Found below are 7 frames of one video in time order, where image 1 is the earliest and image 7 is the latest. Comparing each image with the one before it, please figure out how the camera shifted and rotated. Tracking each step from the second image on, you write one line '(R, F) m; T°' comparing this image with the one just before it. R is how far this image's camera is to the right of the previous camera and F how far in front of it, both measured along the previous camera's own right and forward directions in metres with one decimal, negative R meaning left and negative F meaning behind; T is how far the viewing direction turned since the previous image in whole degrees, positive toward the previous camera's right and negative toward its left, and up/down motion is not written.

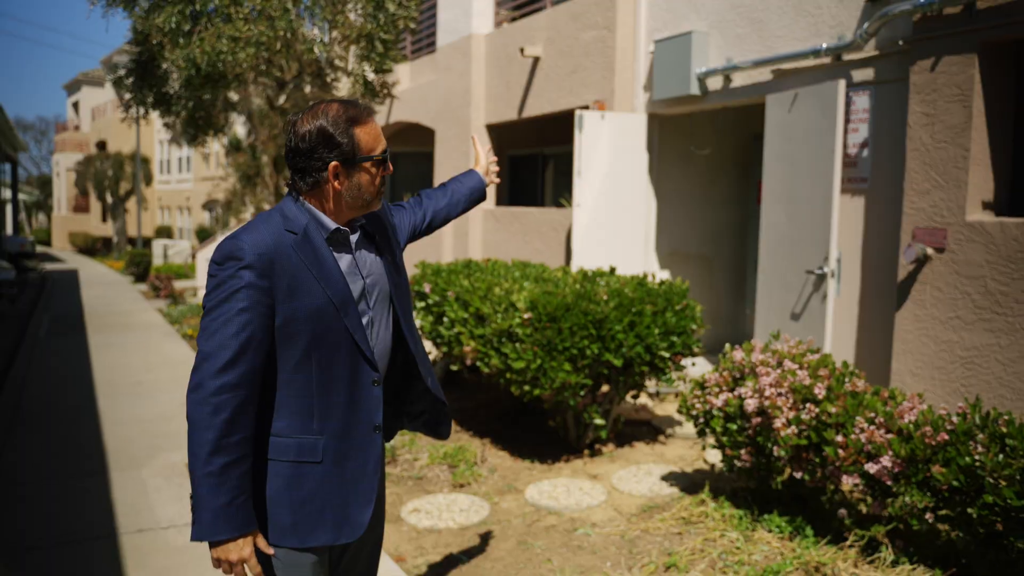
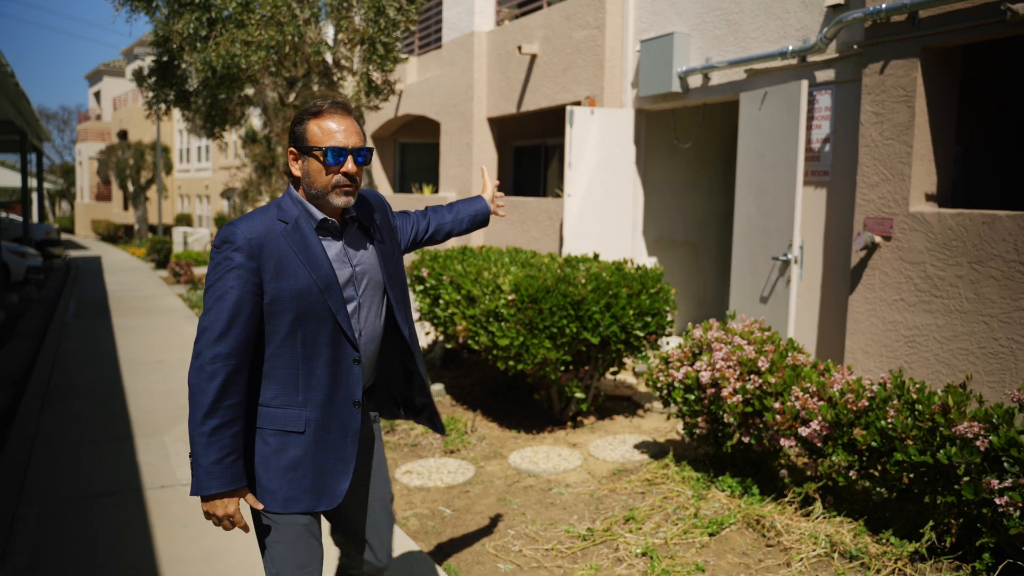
(+0.2, -0.5) m; -1°
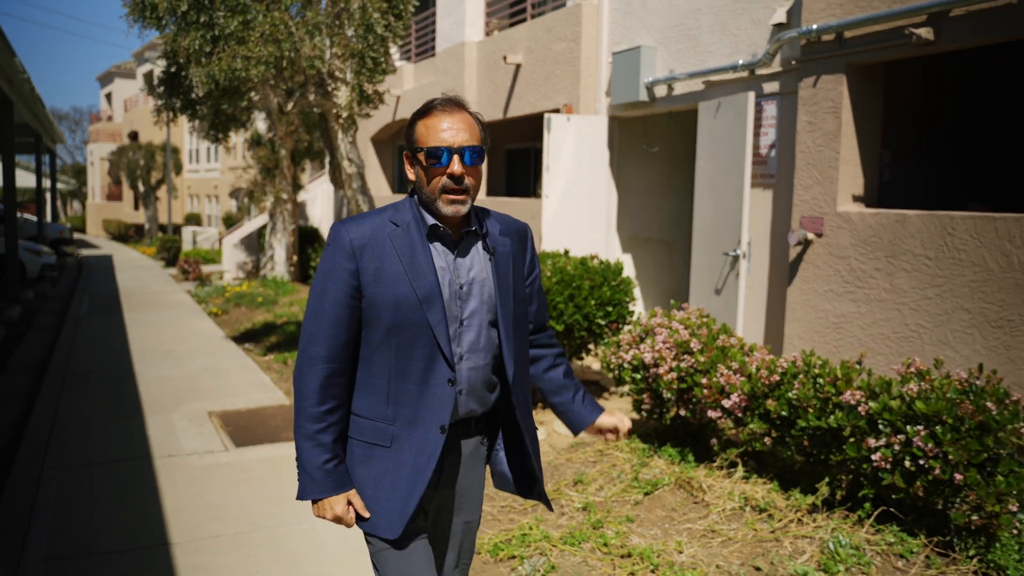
(+0.3, -0.7) m; -1°
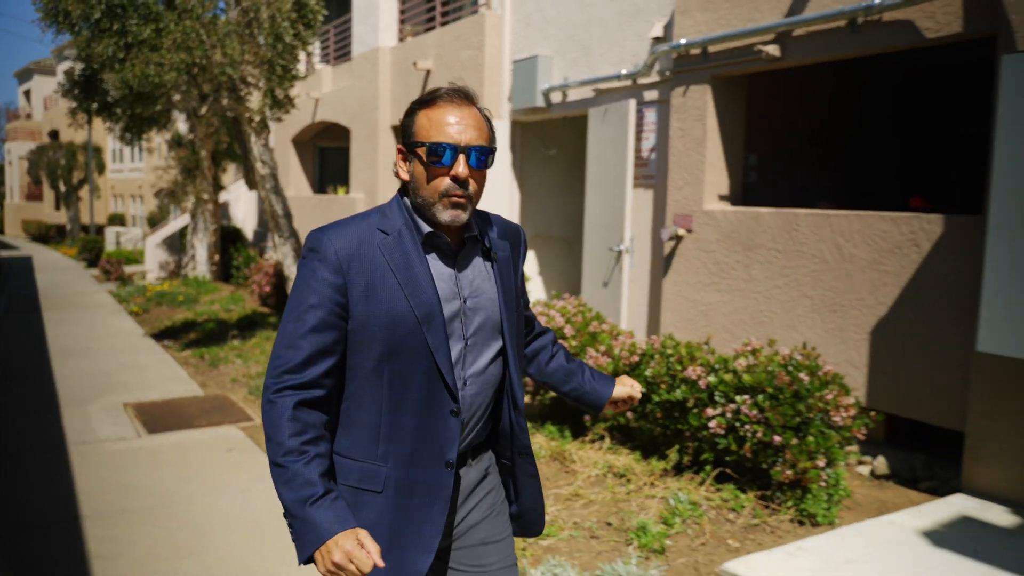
(+0.3, -0.5) m; +4°
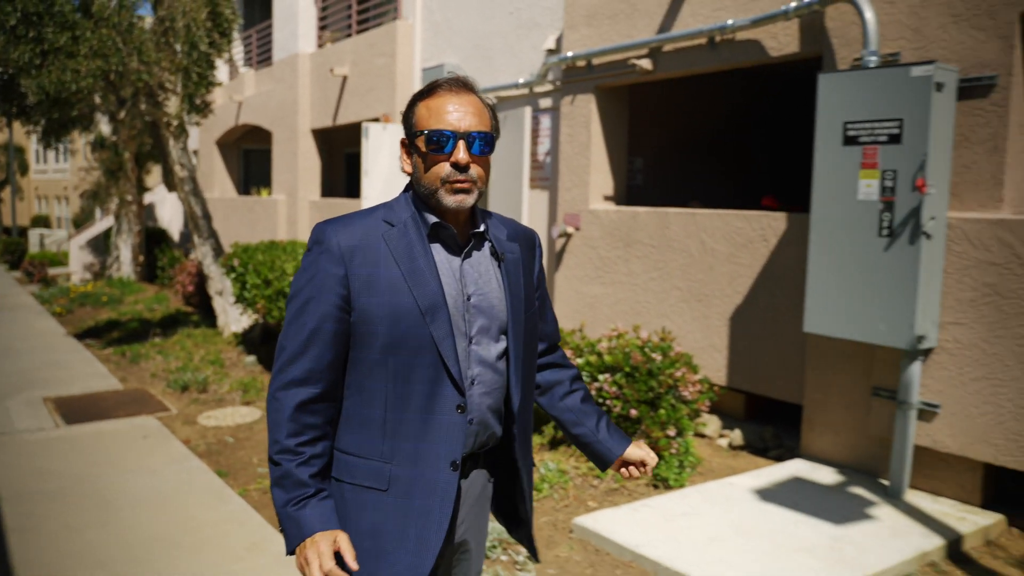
(+0.3, -0.5) m; +4°
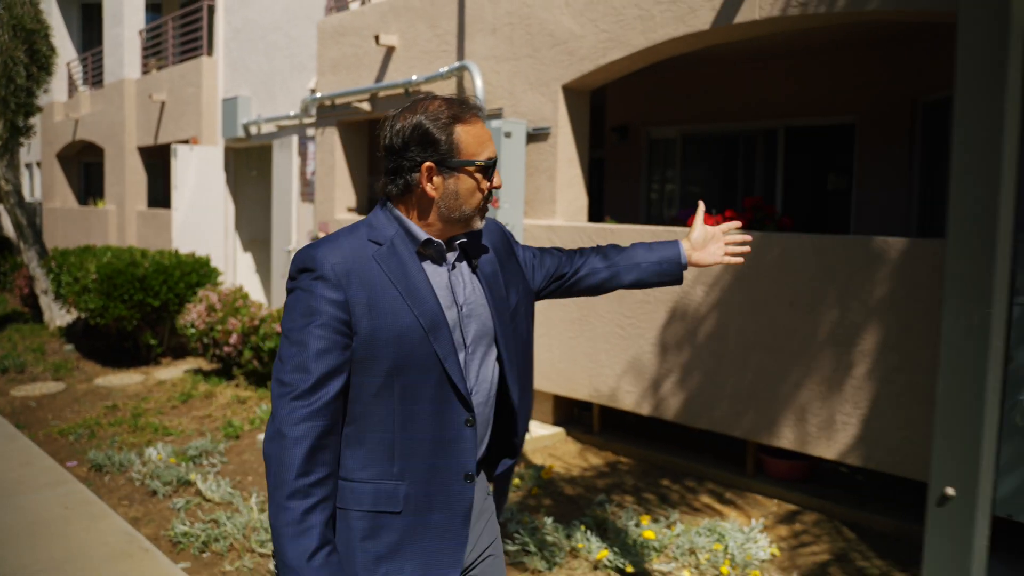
(+1.3, -2.1) m; +6°
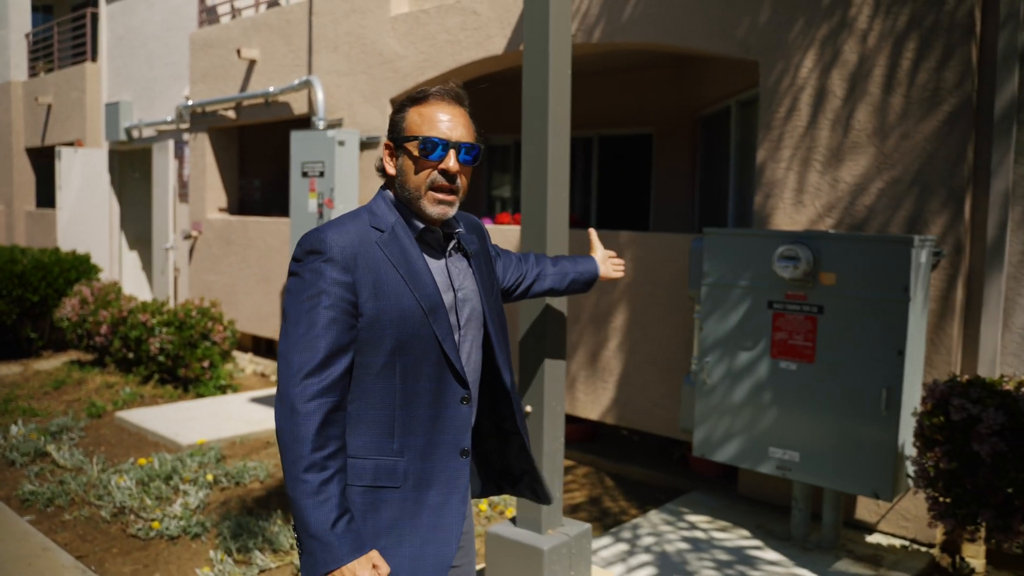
(+0.7, -0.9) m; +4°
